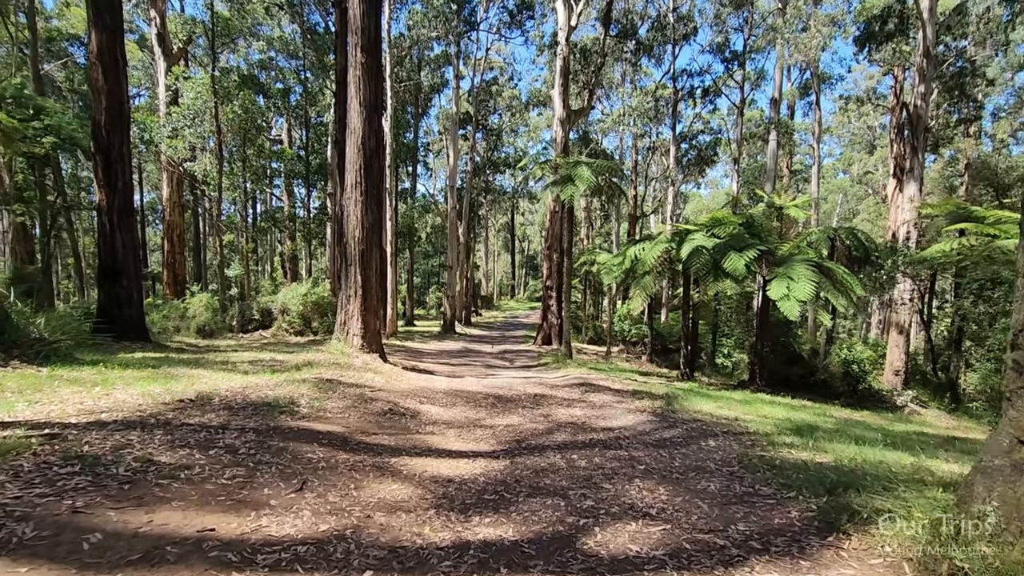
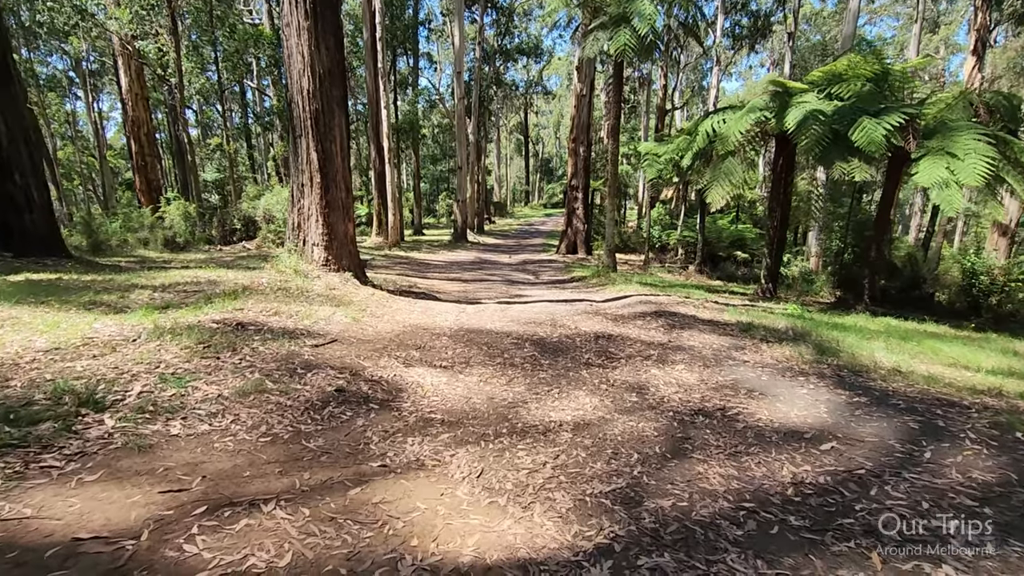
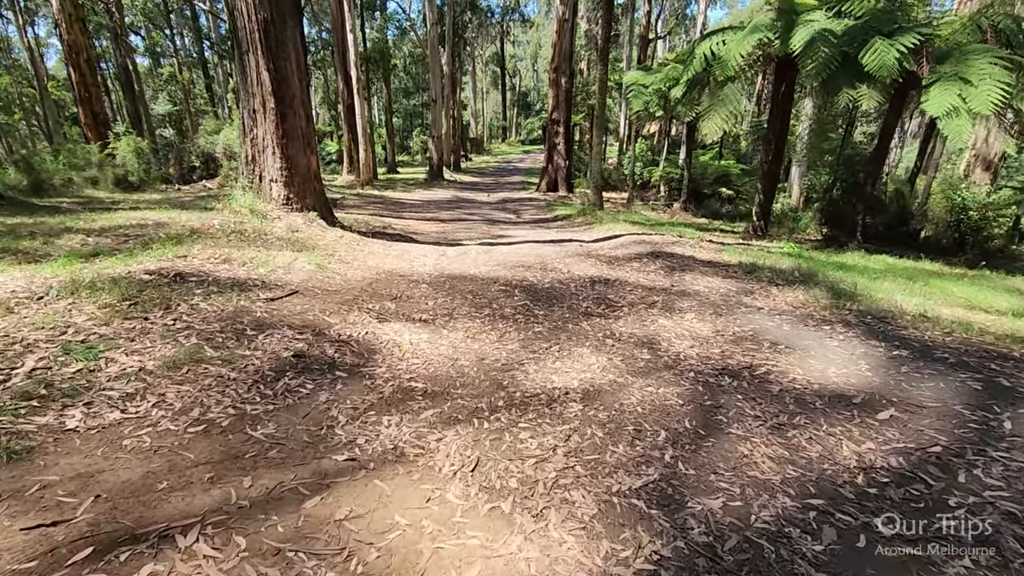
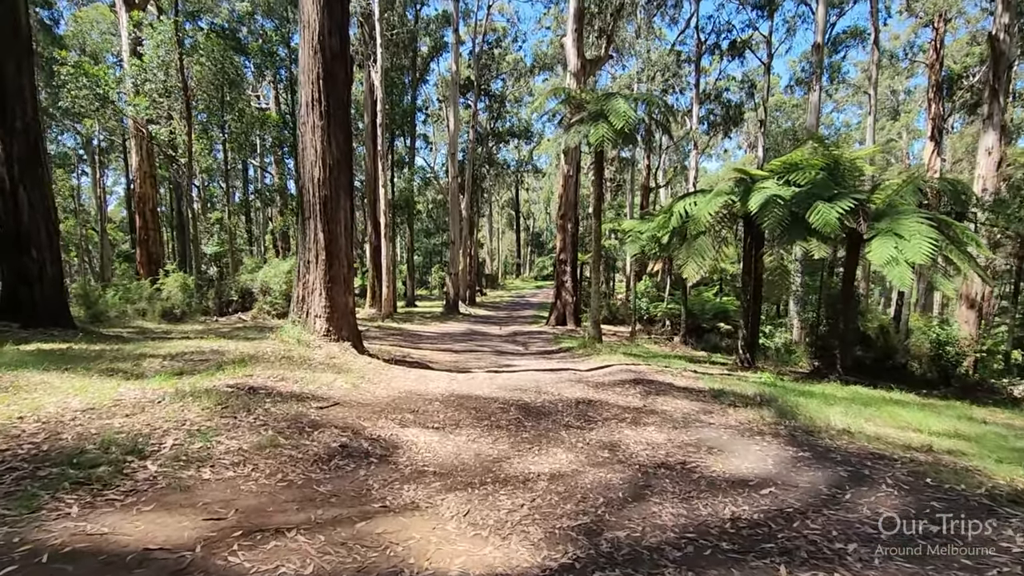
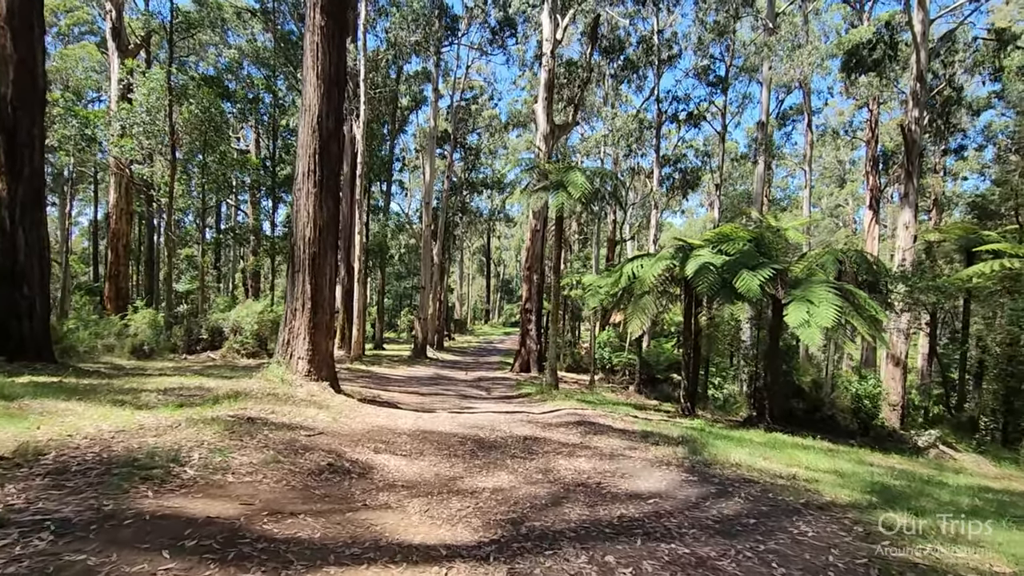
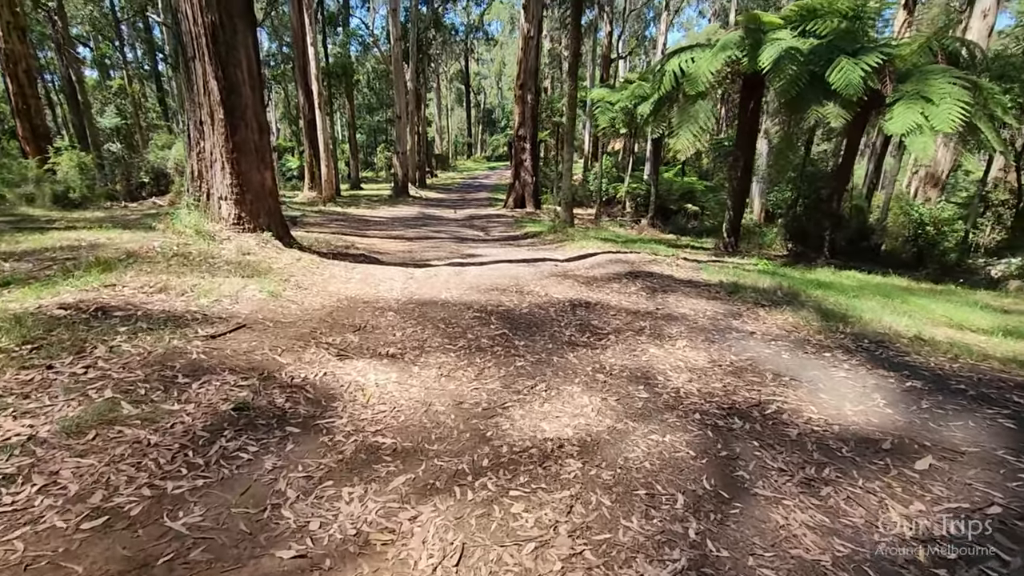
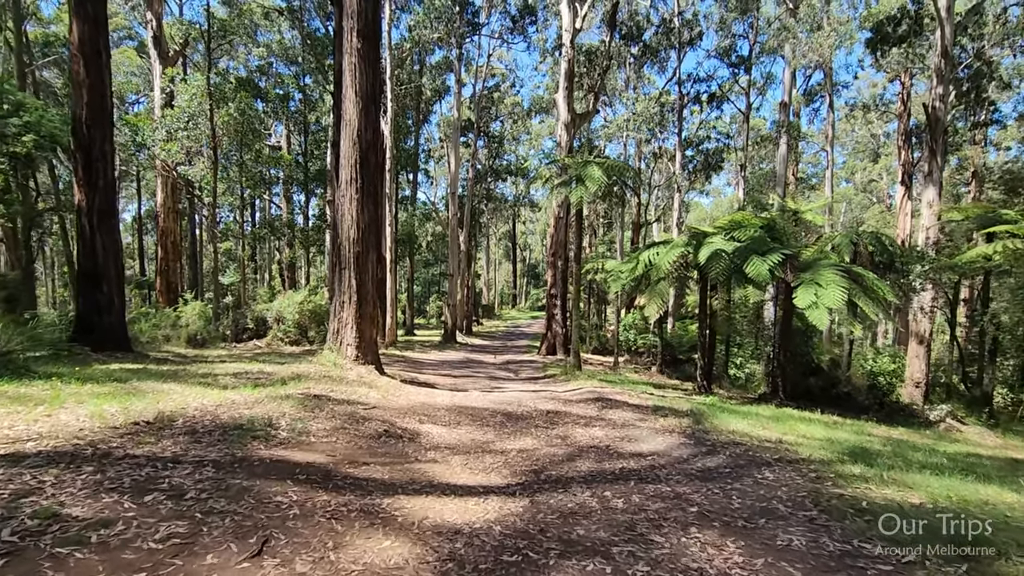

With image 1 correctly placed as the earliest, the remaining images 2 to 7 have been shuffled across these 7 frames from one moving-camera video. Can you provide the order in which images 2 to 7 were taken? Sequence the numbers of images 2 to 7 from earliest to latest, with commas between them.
7, 5, 4, 2, 3, 6
